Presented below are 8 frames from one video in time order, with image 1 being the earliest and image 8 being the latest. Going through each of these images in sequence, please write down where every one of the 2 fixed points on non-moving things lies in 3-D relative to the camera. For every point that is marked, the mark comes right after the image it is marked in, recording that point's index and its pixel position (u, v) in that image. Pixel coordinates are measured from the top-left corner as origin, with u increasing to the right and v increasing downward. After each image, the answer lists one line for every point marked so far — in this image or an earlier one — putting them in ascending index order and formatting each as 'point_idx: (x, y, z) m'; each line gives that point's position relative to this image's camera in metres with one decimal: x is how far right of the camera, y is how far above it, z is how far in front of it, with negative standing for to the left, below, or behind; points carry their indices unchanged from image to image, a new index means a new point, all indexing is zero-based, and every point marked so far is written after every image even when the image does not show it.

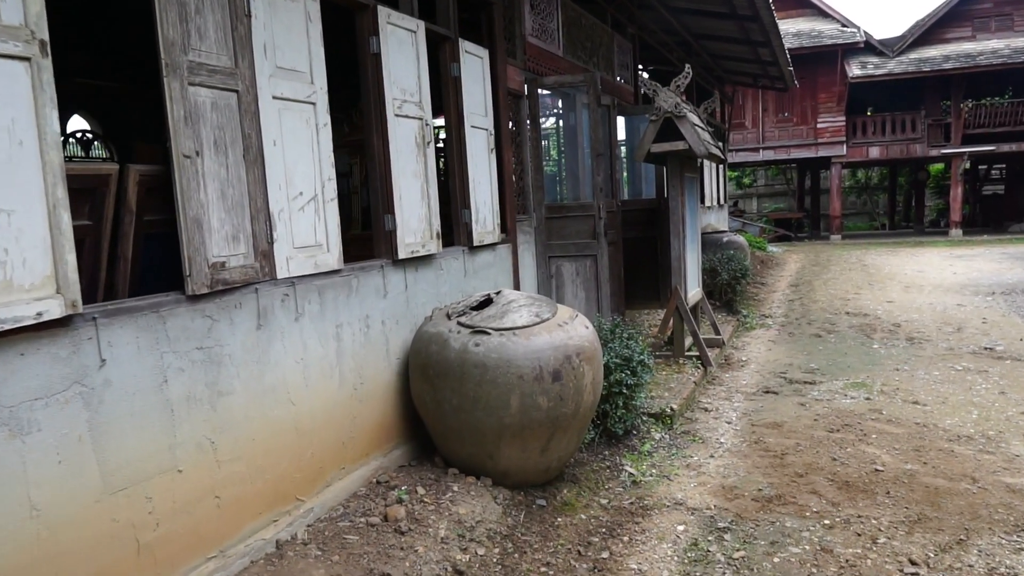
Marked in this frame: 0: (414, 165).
0: (-0.6, +0.7, +4.3) m
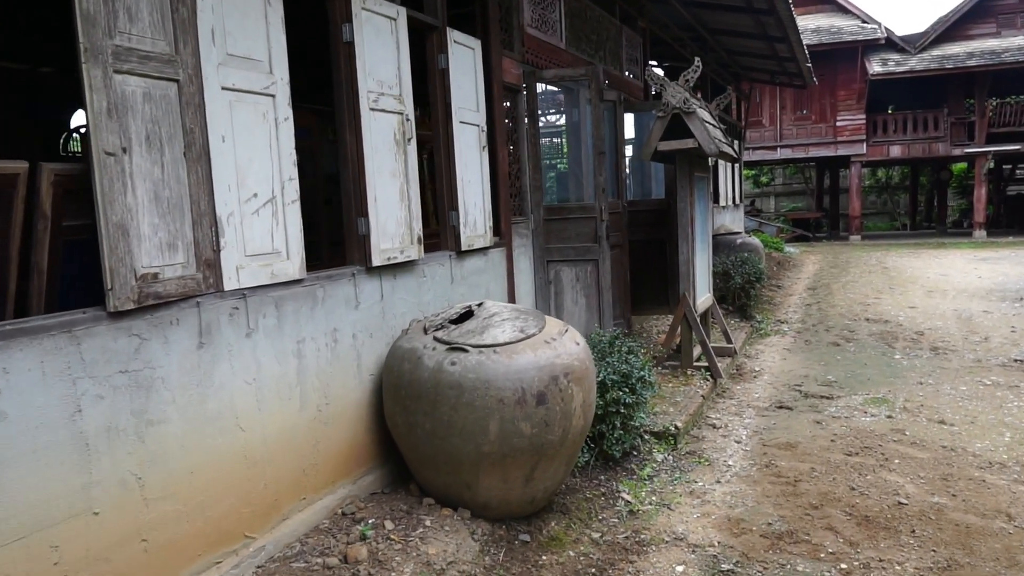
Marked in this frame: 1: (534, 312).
0: (-0.7, +0.7, +4.0) m
1: (+0.1, -0.1, +3.7) m
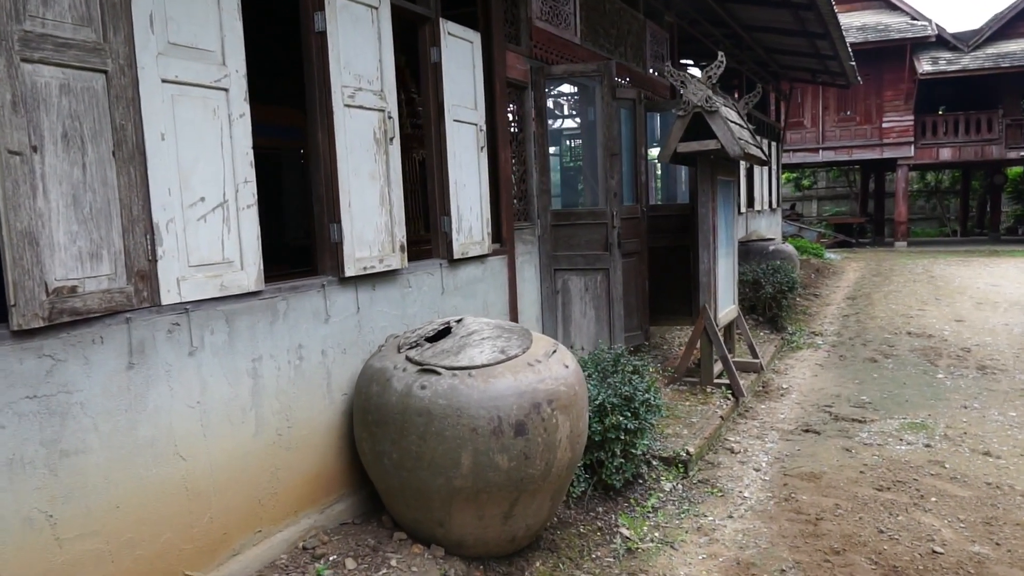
0: (-0.7, +0.6, +3.7) m
1: (0.0, -0.2, +3.4) m
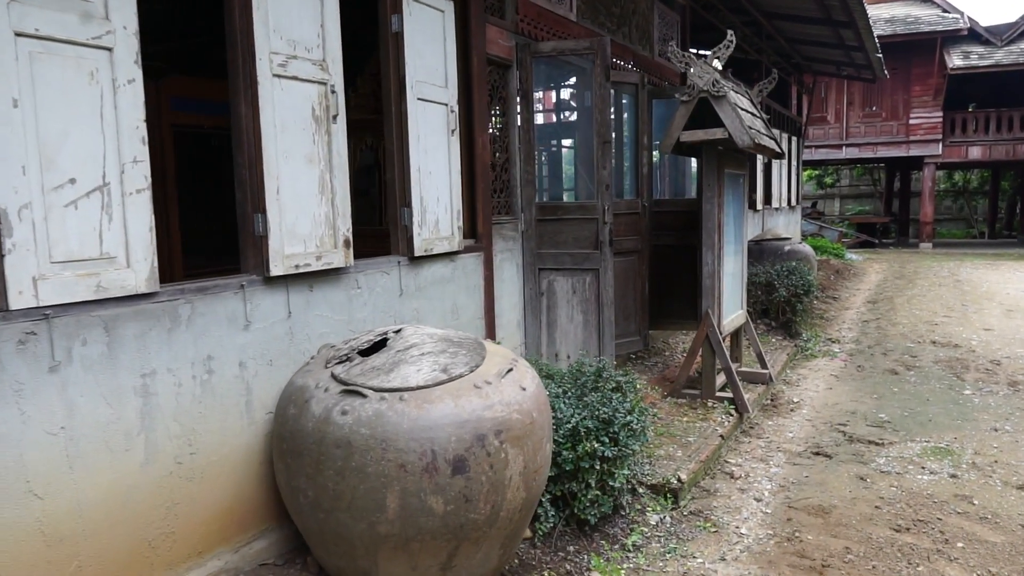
0: (-0.9, +0.6, +3.2) m
1: (-0.2, -0.2, +2.9) m
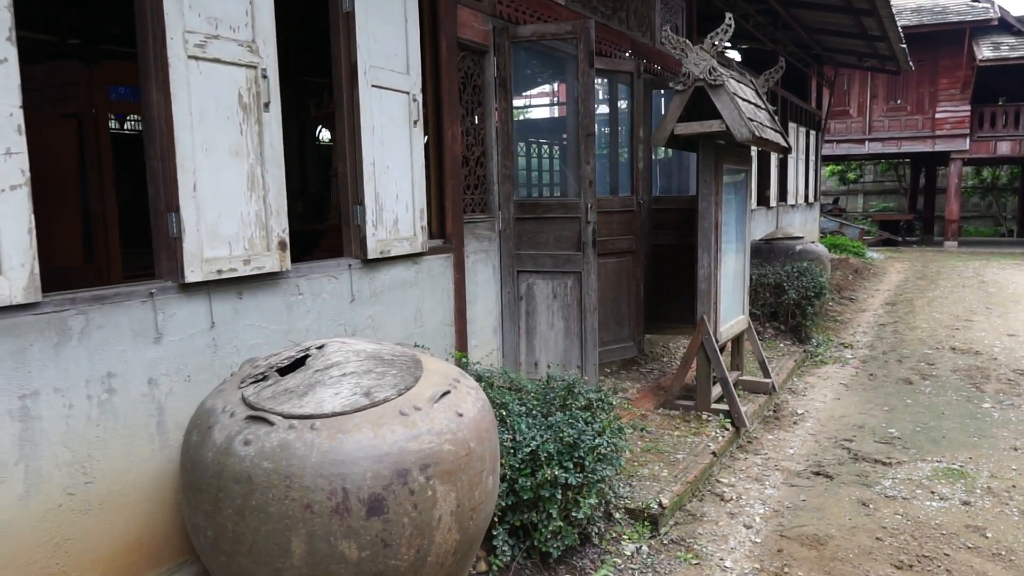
0: (-1.1, +0.6, +2.8) m
1: (-0.4, -0.3, +2.5) m
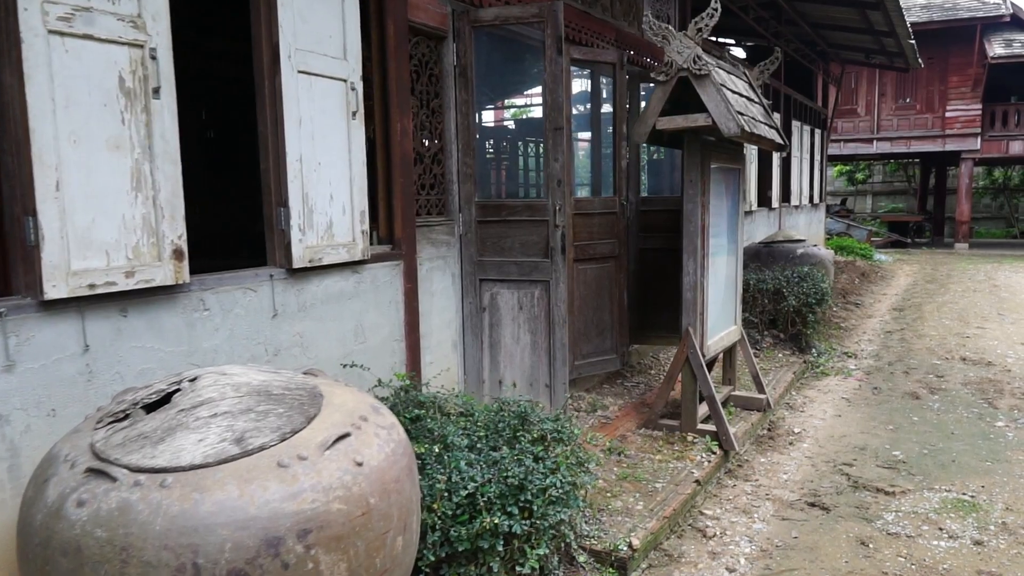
0: (-1.4, +0.5, +2.4) m
1: (-0.6, -0.3, +2.1) m
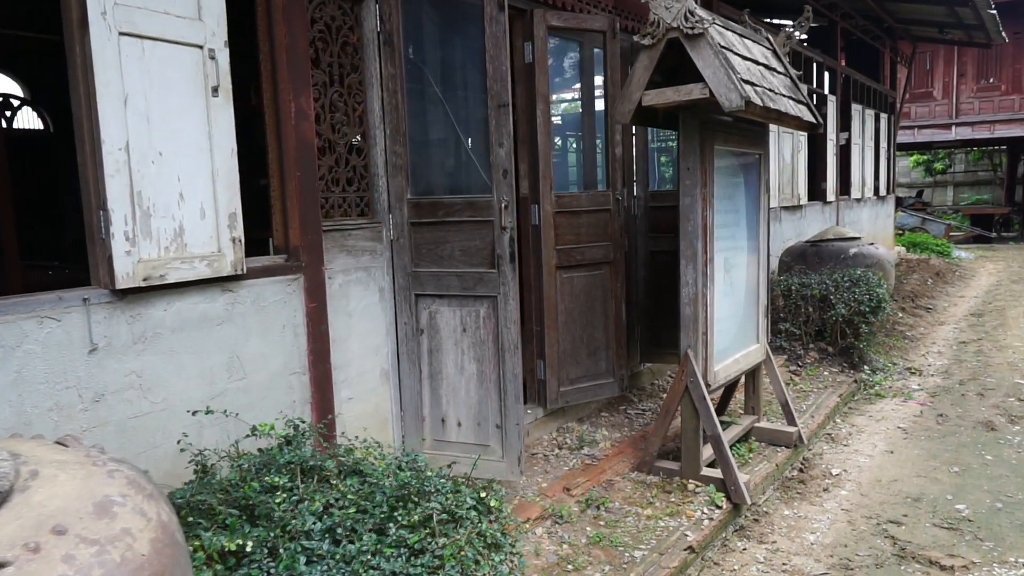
0: (-1.8, +0.4, +1.7) m
1: (-1.1, -0.4, +1.4) m
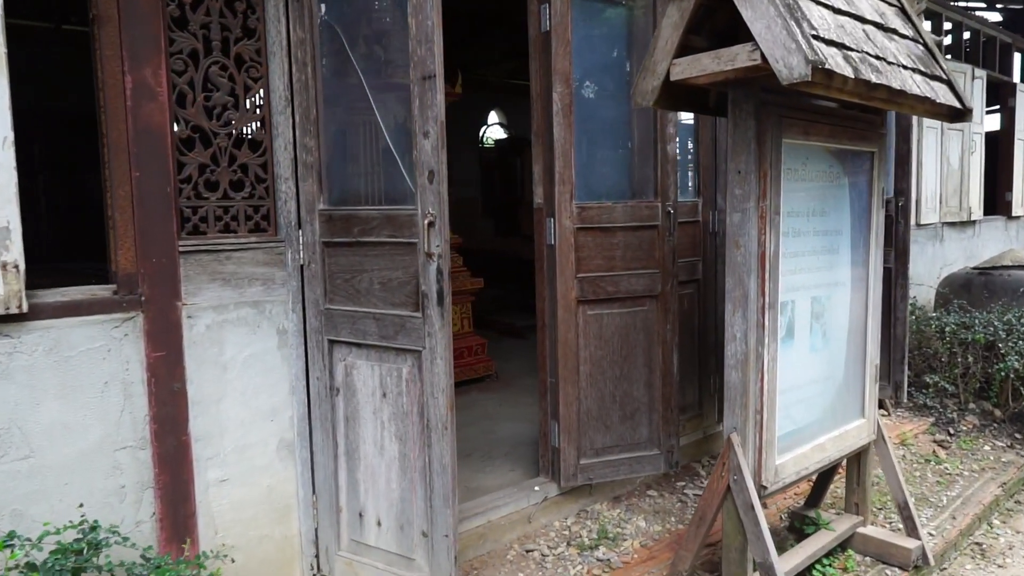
0: (-2.3, +0.4, +1.1) m
1: (-1.7, -0.5, +0.6) m
